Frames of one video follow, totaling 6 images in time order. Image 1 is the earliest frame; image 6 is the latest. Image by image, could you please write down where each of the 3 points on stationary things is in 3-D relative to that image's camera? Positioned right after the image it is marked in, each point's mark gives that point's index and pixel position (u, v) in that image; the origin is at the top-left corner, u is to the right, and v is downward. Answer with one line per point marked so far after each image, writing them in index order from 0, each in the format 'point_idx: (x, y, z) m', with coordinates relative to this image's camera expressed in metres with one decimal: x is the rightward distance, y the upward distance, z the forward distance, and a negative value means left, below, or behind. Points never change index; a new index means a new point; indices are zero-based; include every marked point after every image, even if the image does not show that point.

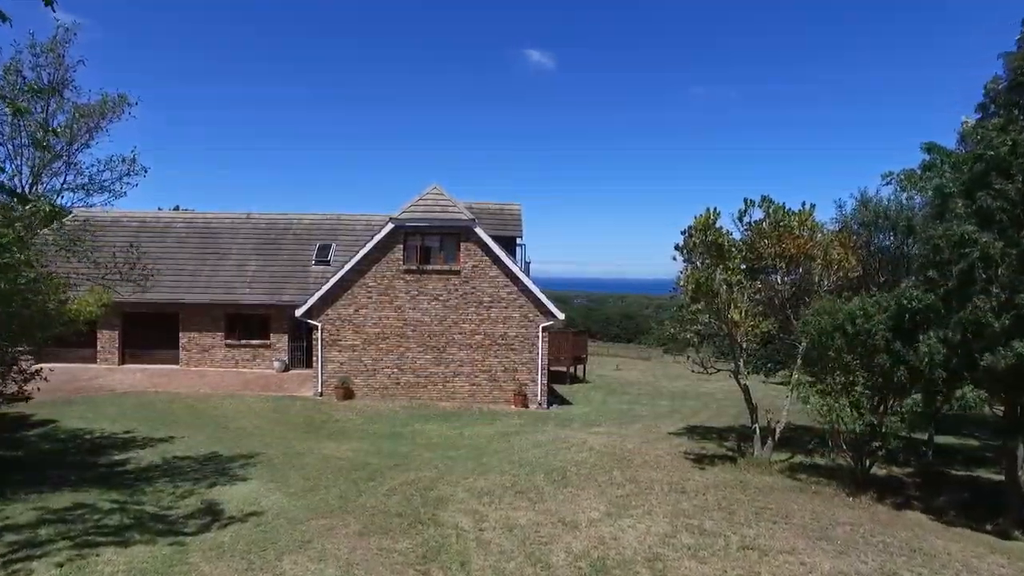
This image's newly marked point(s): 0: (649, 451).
0: (+3.3, -4.0, +15.8) m
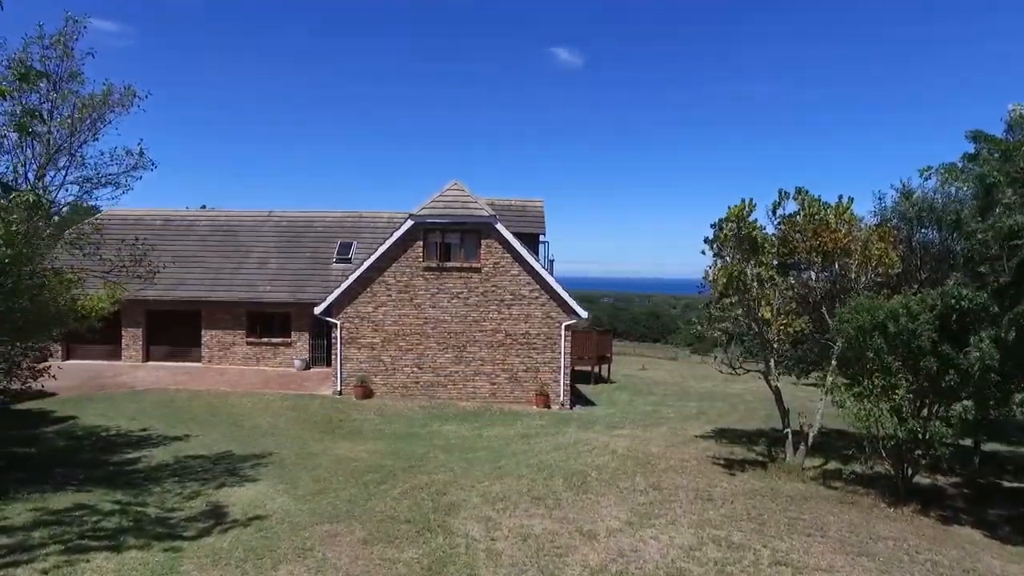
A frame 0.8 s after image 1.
0: (+3.8, -3.9, +15.1) m
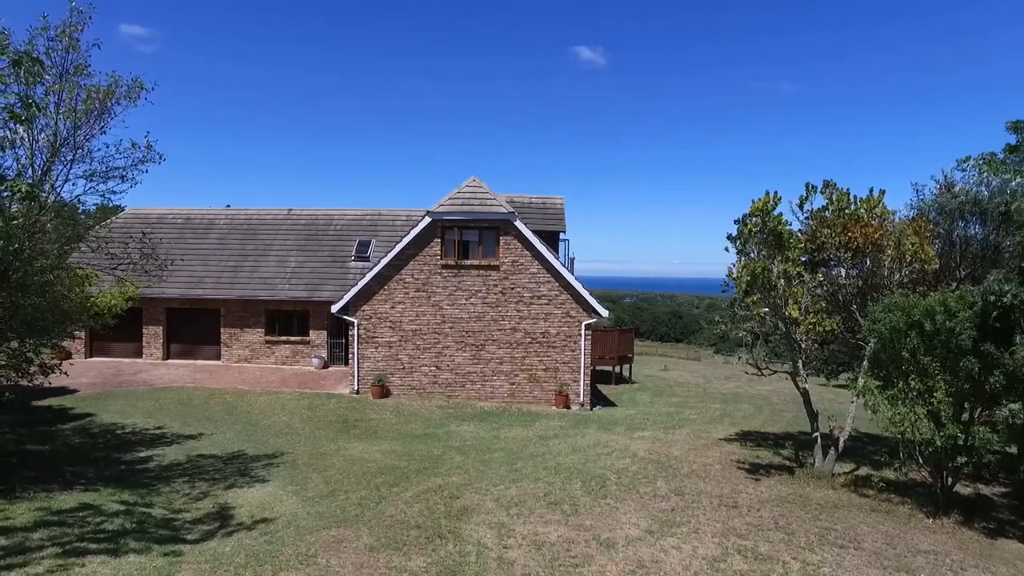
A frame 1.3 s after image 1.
0: (+4.2, -3.8, +14.6) m
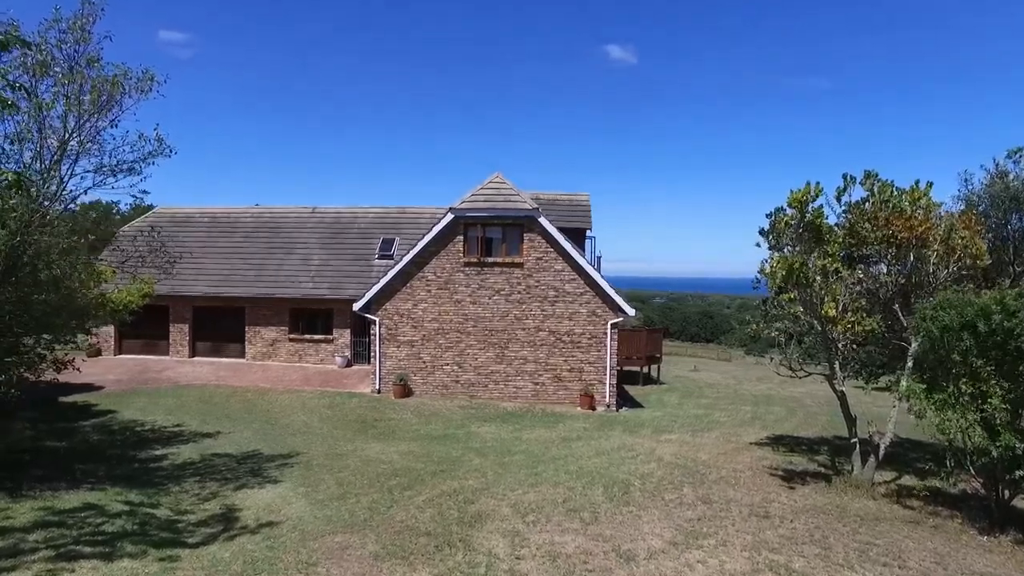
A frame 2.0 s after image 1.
0: (+4.6, -3.8, +13.9) m
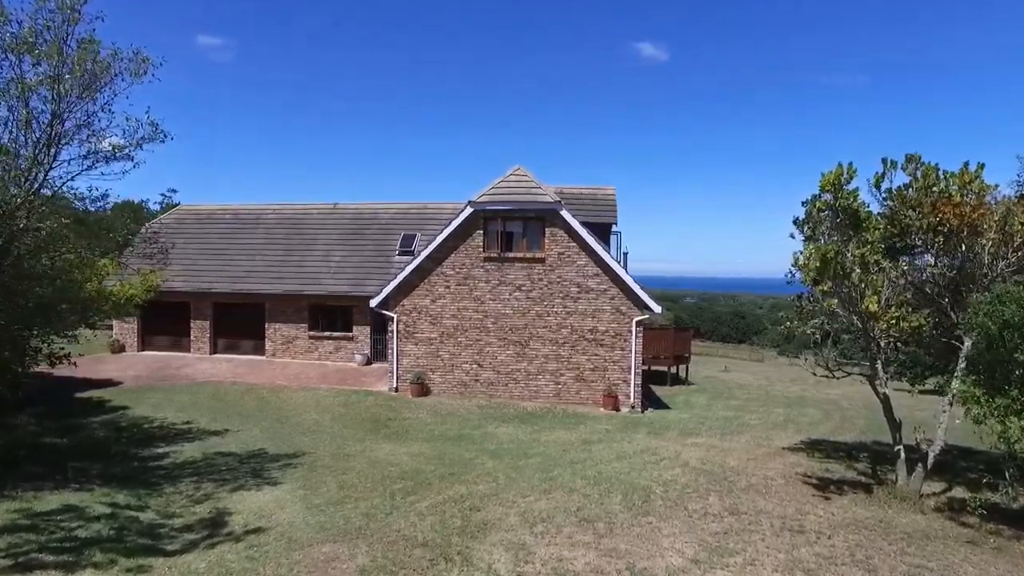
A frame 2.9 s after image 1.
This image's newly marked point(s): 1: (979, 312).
0: (+4.9, -3.6, +12.9) m
1: (+6.8, -0.4, +9.5) m
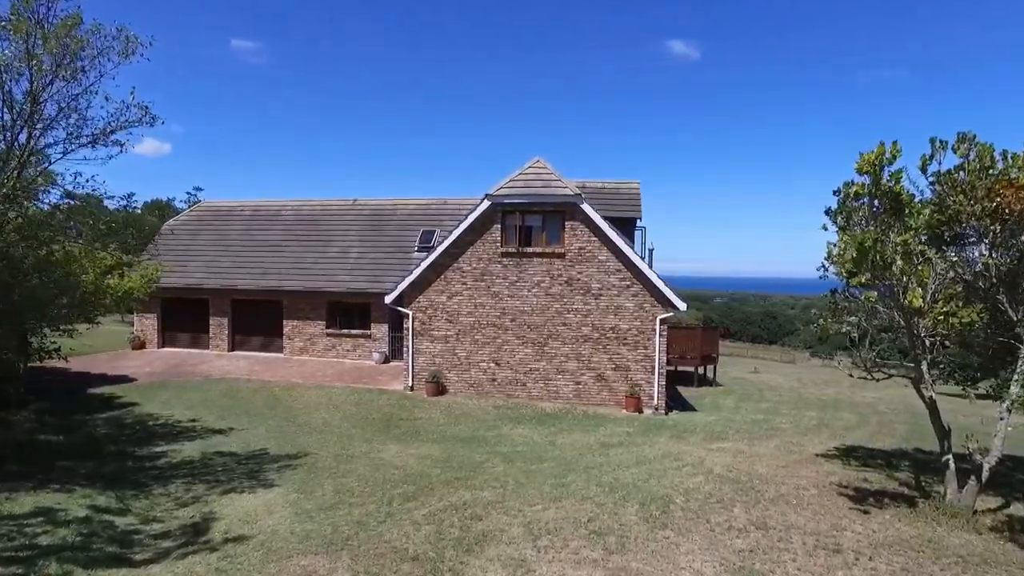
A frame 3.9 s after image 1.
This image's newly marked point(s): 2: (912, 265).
0: (+5.1, -3.5, +11.9) m
1: (+6.9, -0.2, +8.4) m
2: (+6.2, +0.3, +10.0) m
